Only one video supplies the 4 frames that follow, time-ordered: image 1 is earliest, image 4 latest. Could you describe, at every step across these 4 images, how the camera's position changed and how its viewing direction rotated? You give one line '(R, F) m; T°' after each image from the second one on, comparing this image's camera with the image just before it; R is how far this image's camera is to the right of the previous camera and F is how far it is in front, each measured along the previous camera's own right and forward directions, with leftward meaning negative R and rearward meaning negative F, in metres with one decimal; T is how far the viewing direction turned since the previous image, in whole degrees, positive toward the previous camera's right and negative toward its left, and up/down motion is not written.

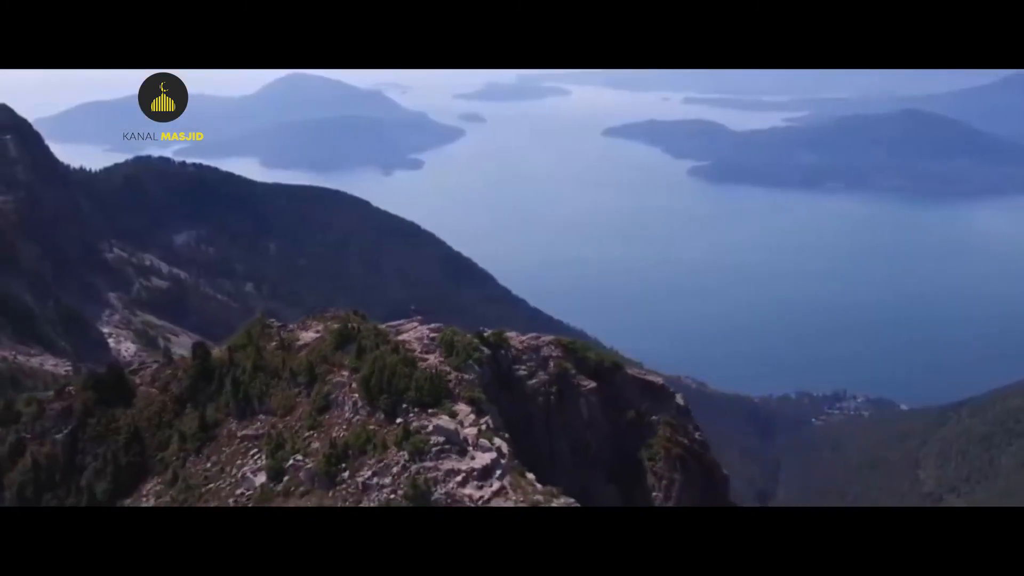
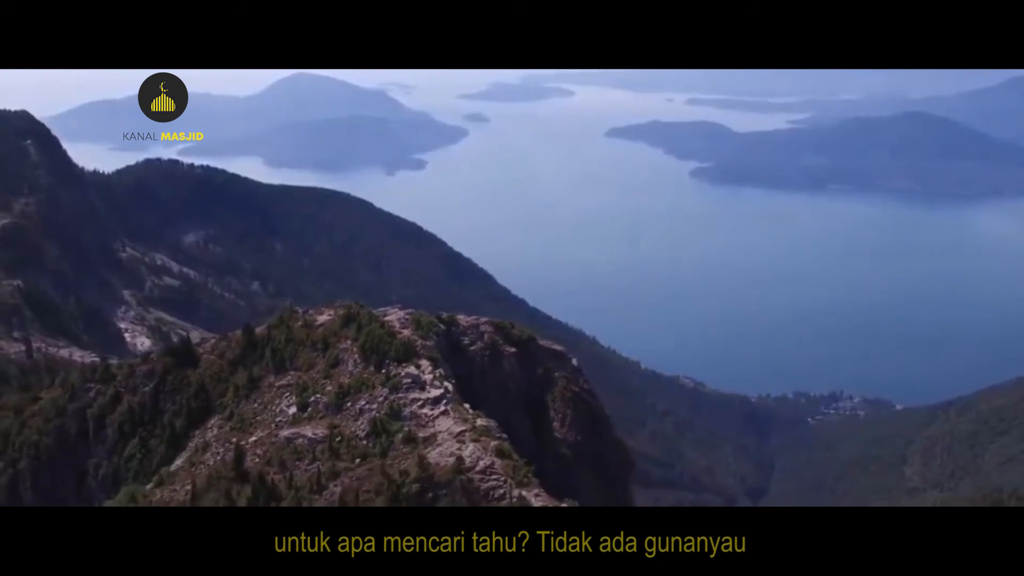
(+0.3, -2.4) m; 0°
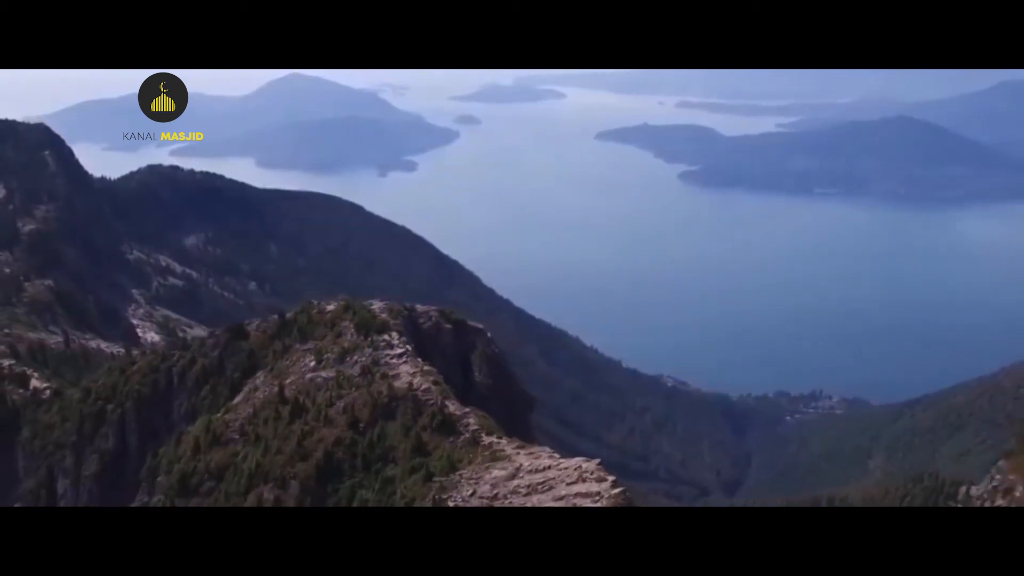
(+0.7, -4.7) m; +1°
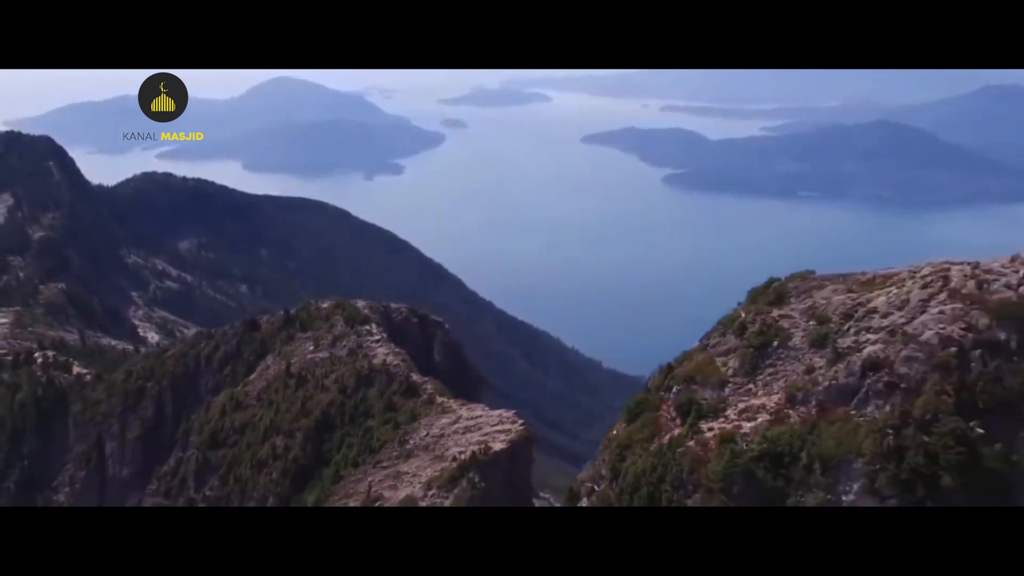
(+0.6, -3.9) m; +1°
